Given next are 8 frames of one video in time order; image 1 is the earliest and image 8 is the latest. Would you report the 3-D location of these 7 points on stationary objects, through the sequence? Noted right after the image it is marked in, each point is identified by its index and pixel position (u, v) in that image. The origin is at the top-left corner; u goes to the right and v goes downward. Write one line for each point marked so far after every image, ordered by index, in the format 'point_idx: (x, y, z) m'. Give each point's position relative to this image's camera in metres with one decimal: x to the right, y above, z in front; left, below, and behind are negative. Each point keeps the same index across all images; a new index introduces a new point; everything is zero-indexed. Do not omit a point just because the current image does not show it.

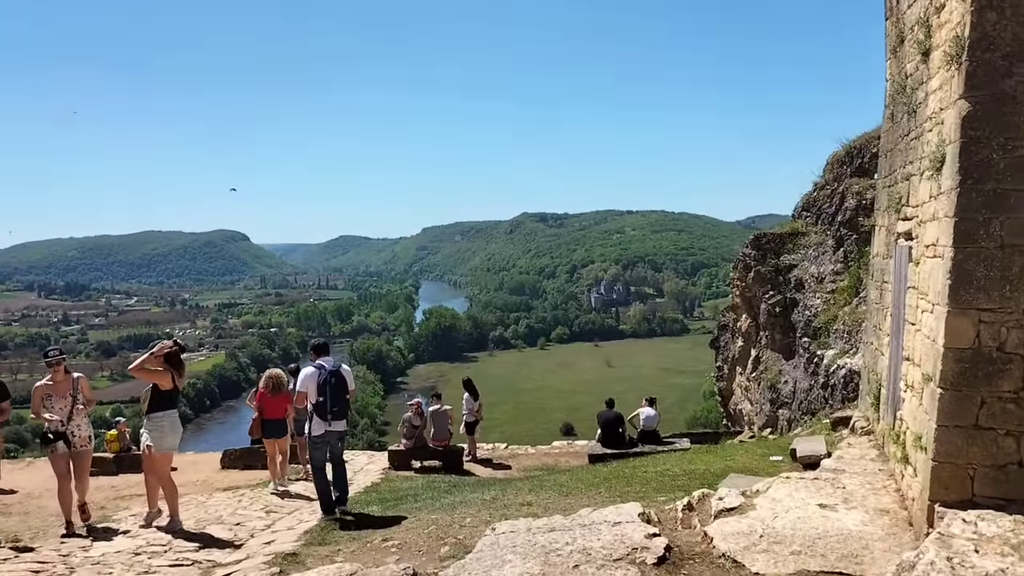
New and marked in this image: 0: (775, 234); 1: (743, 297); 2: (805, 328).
0: (+6.4, +1.4, +17.2) m
1: (+6.0, -0.2, +18.2) m
2: (+6.2, -0.9, +15.0) m
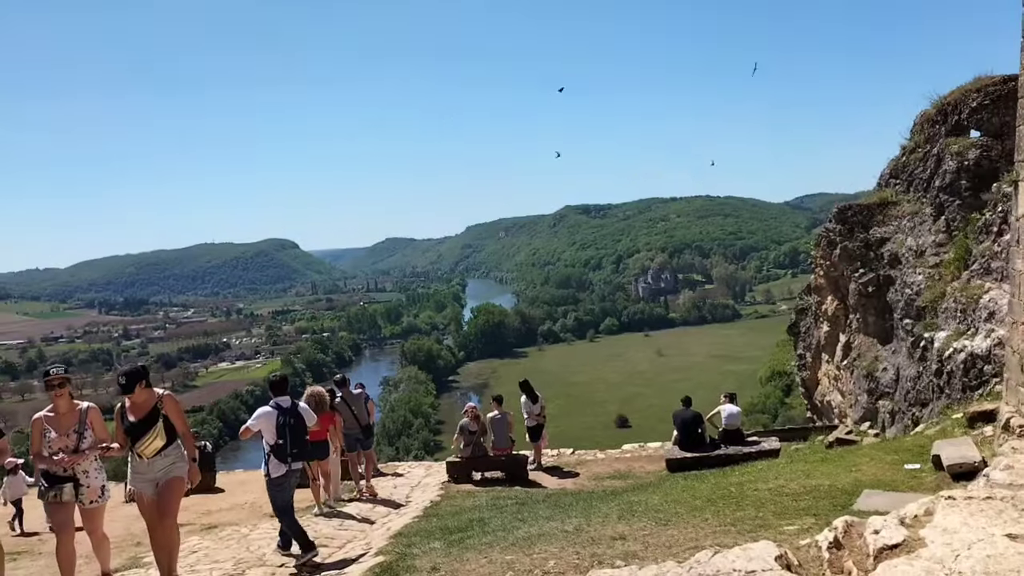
0: (+7.7, +1.9, +15.4) m
1: (+7.4, +0.3, +16.4) m
2: (+7.4, -0.4, +13.2) m
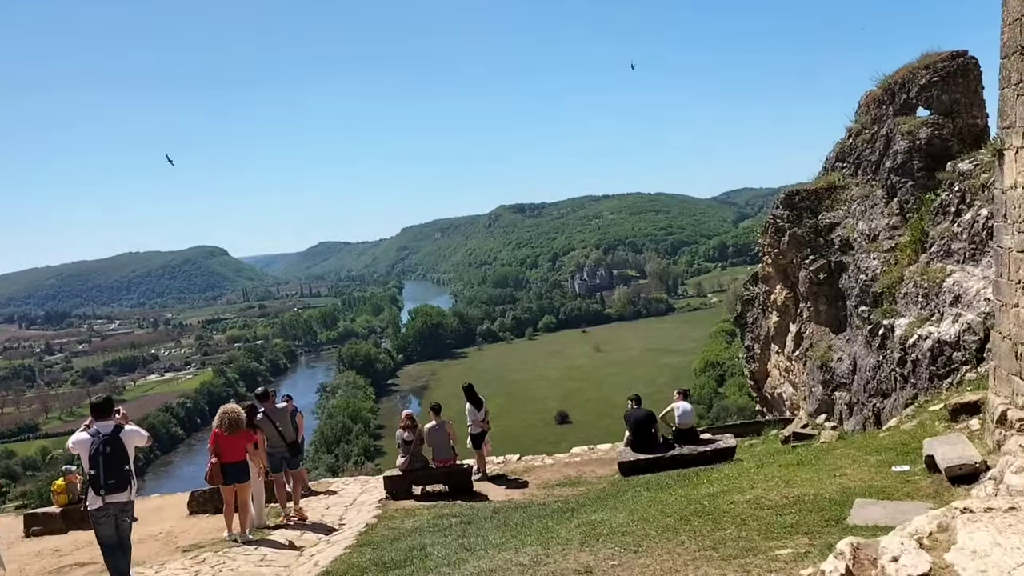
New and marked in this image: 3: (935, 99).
0: (+6.3, +2.1, +14.9) m
1: (+6.0, +0.5, +15.9) m
2: (+6.3, -0.1, +12.7) m
3: (+7.7, +3.4, +12.8) m
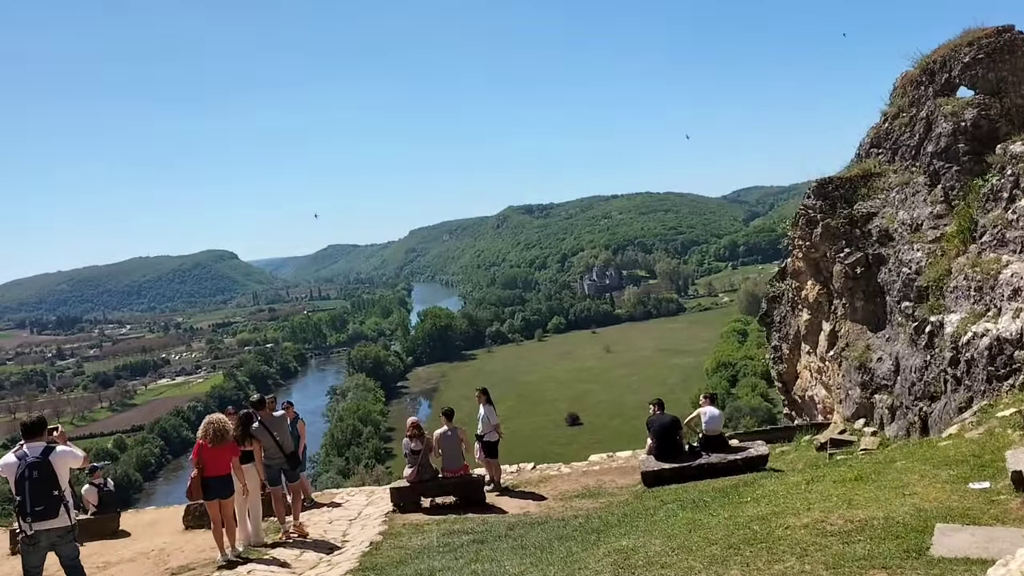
0: (+6.6, +2.2, +14.0) m
1: (+6.3, +0.6, +15.0) m
2: (+6.5, 0.0, +11.8) m
3: (+7.9, +3.6, +11.9) m
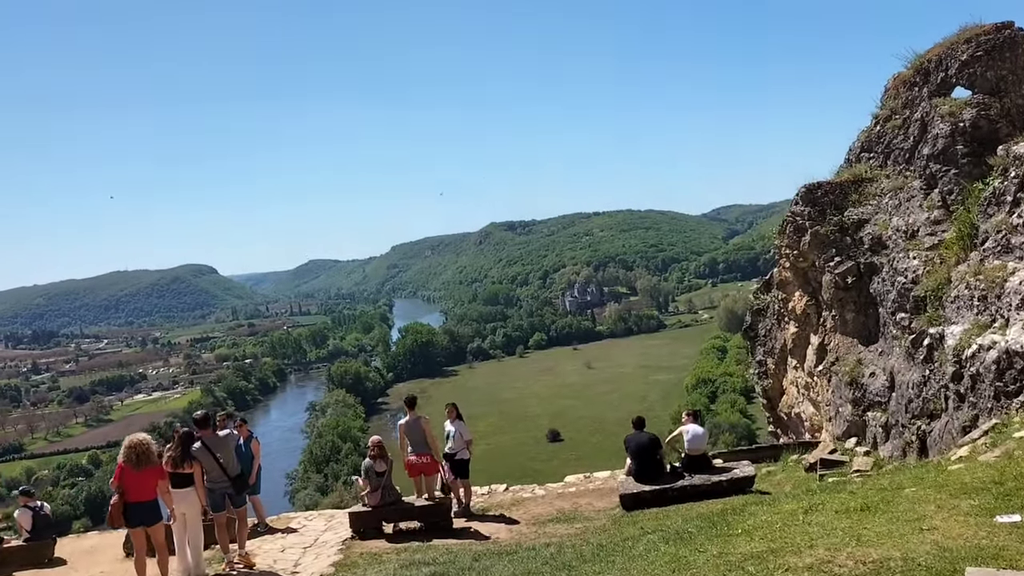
0: (+6.0, +2.0, +13.3) m
1: (+5.7, +0.4, +14.3) m
2: (+6.1, -0.2, +11.1) m
3: (+7.4, +3.4, +11.3) m
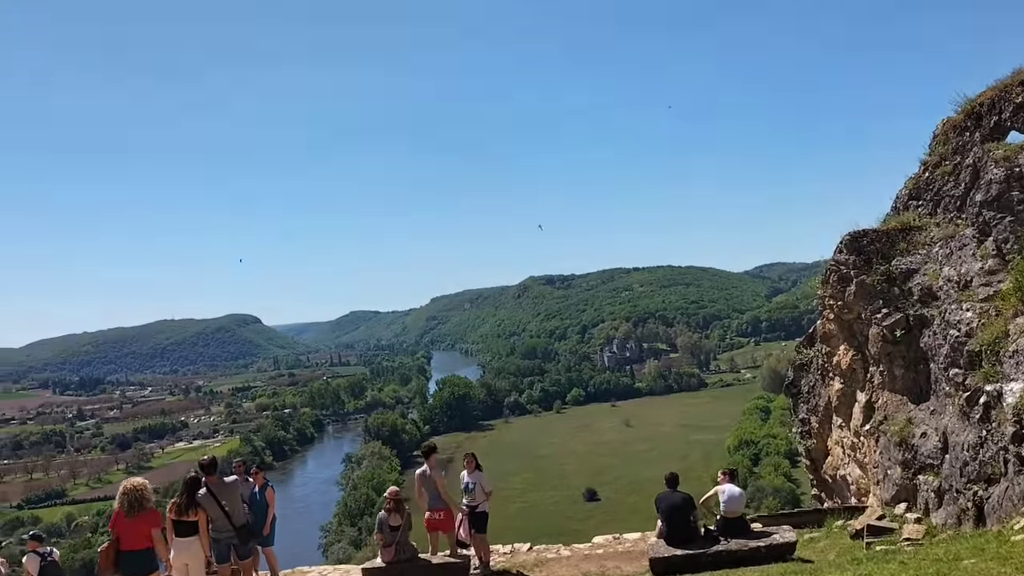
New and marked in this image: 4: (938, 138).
0: (+6.6, +1.0, +12.7) m
1: (+6.3, -0.6, +13.6) m
2: (+6.4, -1.0, +10.3) m
3: (+7.9, +2.6, +10.7) m
4: (+7.7, +2.8, +13.0) m
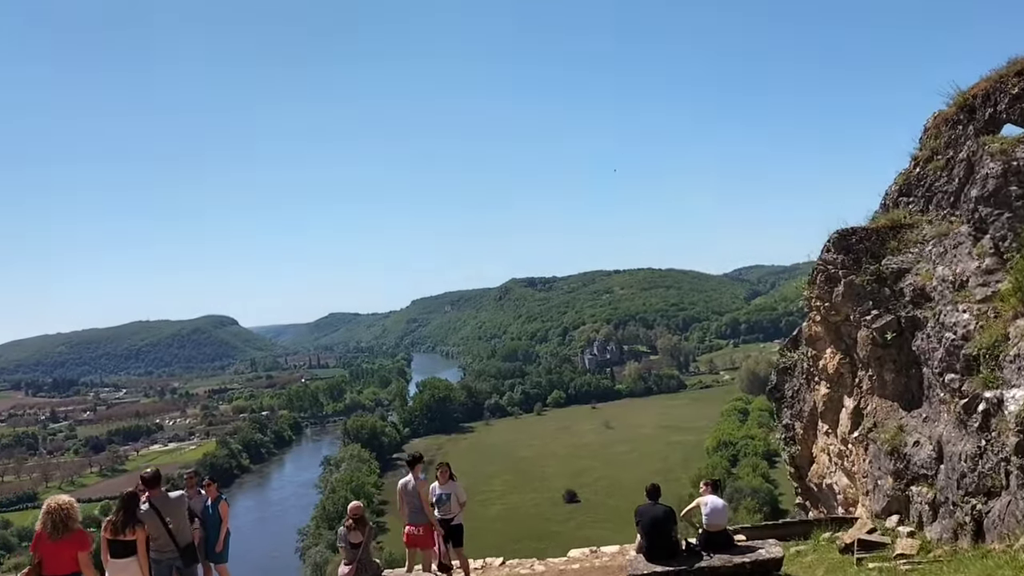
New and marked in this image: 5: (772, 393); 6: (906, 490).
0: (+6.1, +1.0, +12.2) m
1: (+5.8, -0.7, +13.0) m
2: (+6.0, -1.0, +9.8) m
3: (+7.5, +2.5, +10.2) m
4: (+7.3, +2.8, +12.4) m
5: (+6.0, -2.4, +16.3) m
6: (+5.8, -3.0, +10.3) m
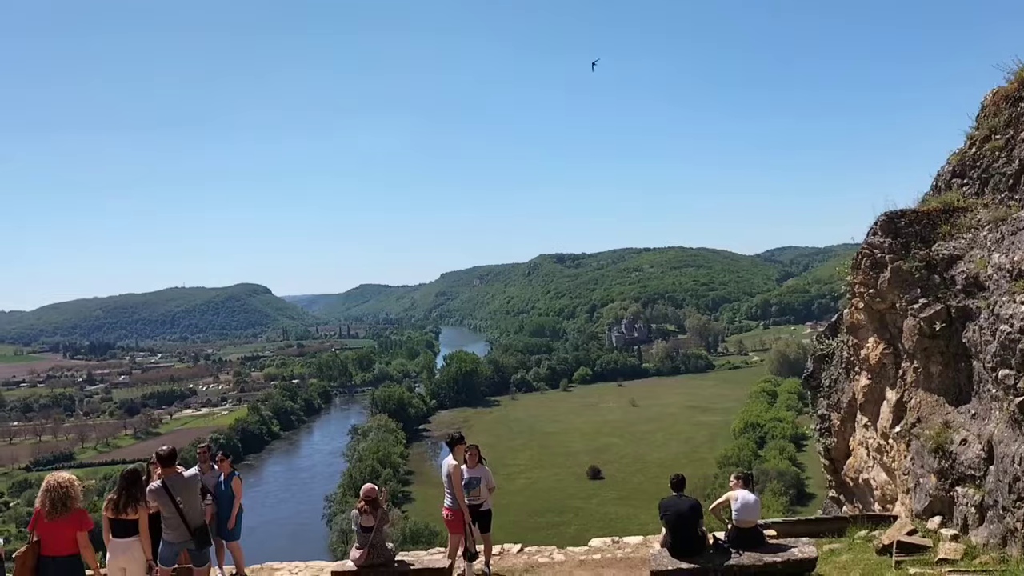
0: (+6.5, +1.2, +11.4) m
1: (+6.2, -0.4, +12.3) m
2: (+6.3, -0.9, +9.1) m
3: (+7.8, +2.7, +9.3) m
4: (+7.8, +3.0, +11.6) m
5: (+6.6, -2.1, +15.6) m
6: (+6.1, -2.8, +9.7) m
